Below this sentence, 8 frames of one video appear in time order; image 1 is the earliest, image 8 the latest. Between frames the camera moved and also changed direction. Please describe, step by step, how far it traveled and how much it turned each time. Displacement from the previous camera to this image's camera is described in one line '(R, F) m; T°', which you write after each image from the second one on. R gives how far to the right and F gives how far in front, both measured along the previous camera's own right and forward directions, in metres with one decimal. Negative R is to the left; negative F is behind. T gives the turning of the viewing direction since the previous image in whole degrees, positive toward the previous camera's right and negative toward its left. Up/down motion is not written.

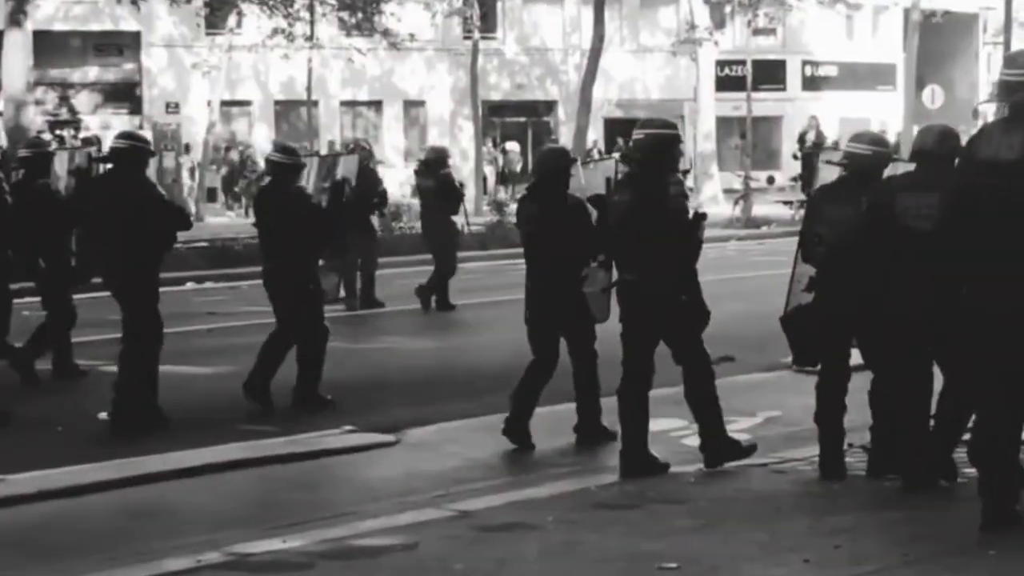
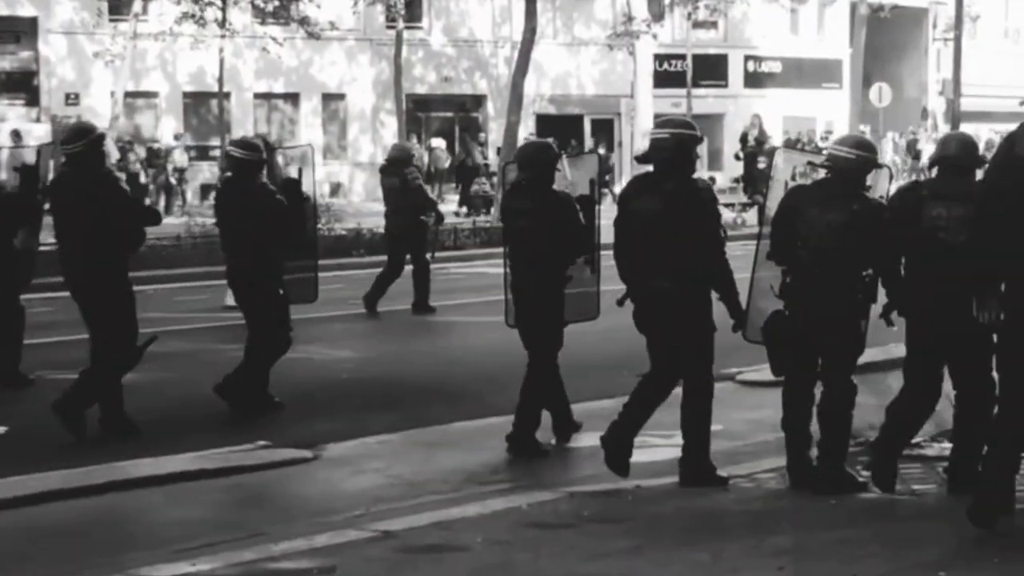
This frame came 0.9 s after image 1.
(-0.3, +1.3) m; +3°
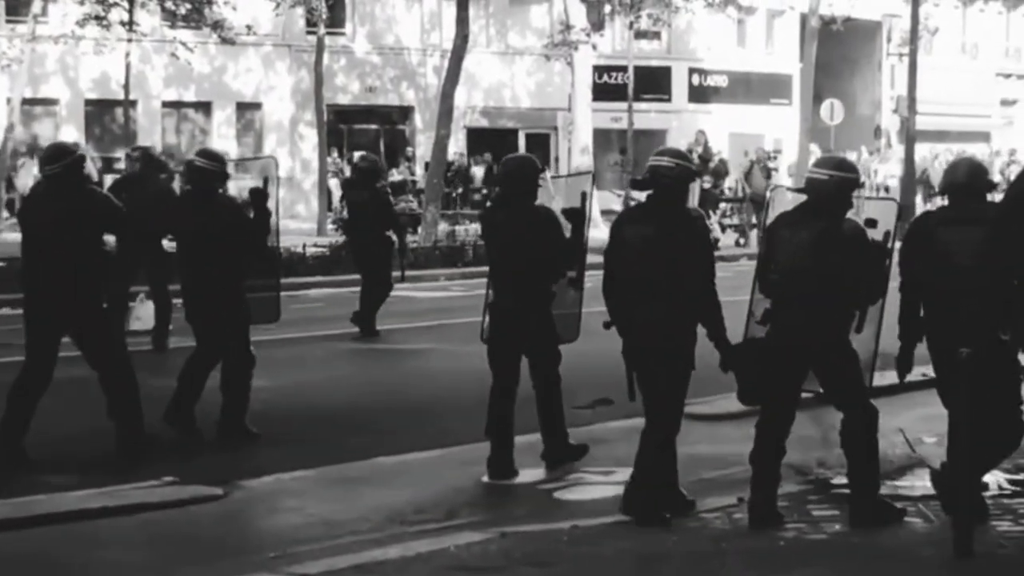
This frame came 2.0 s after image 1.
(-0.2, +1.4) m; +3°
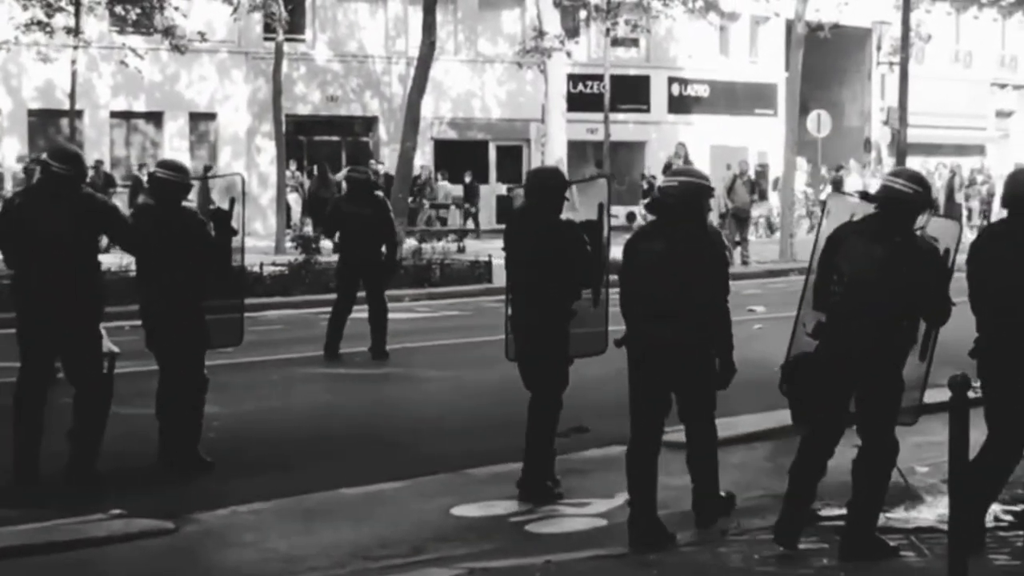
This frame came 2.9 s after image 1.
(0.0, +1.1) m; +1°
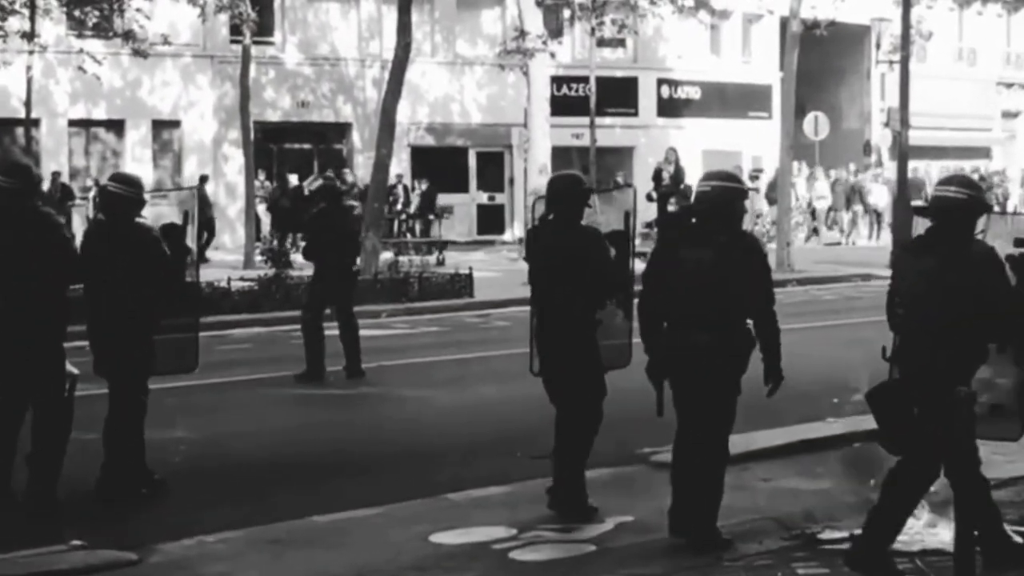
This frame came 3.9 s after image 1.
(0.0, +1.0) m; +1°
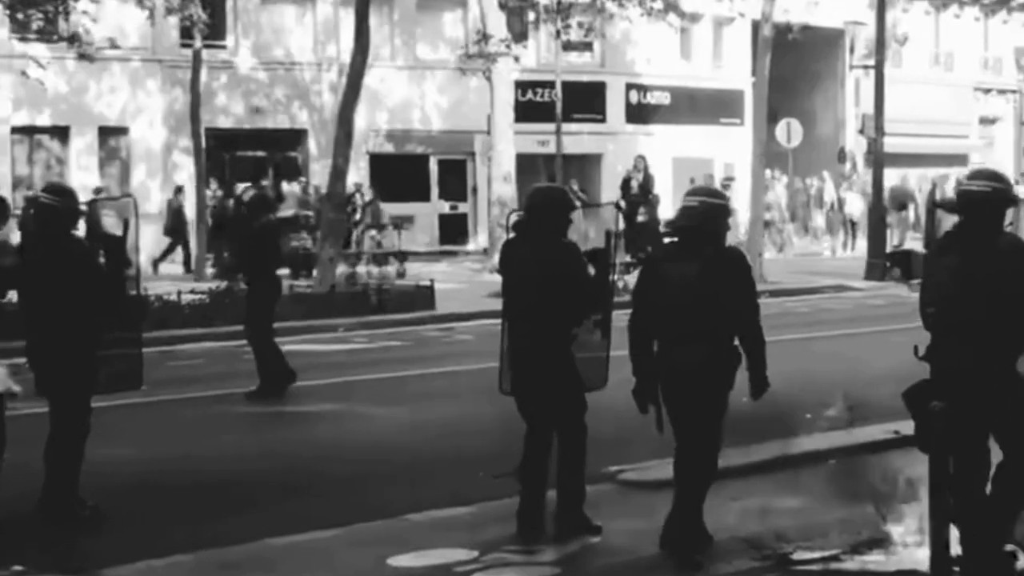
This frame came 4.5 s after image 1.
(-0.1, +0.7) m; +1°
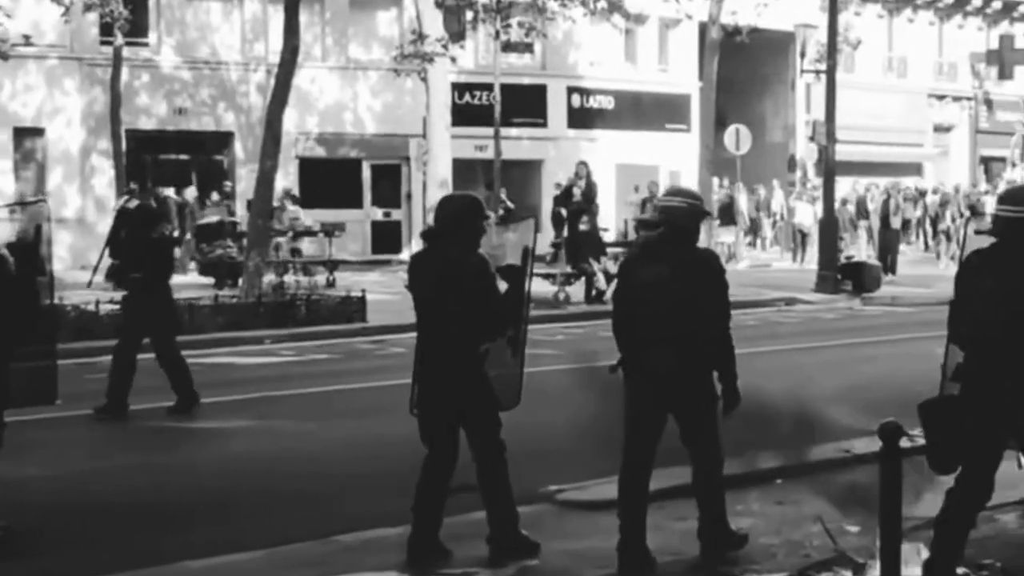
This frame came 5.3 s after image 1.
(+0.2, +0.7) m; +2°
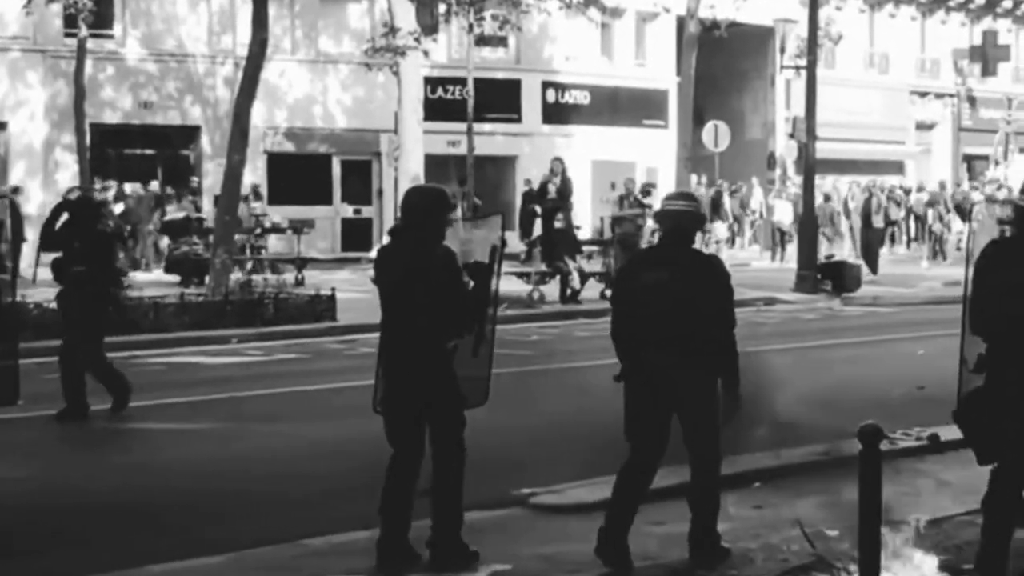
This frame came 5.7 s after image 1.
(+0.1, +0.3) m; +1°
